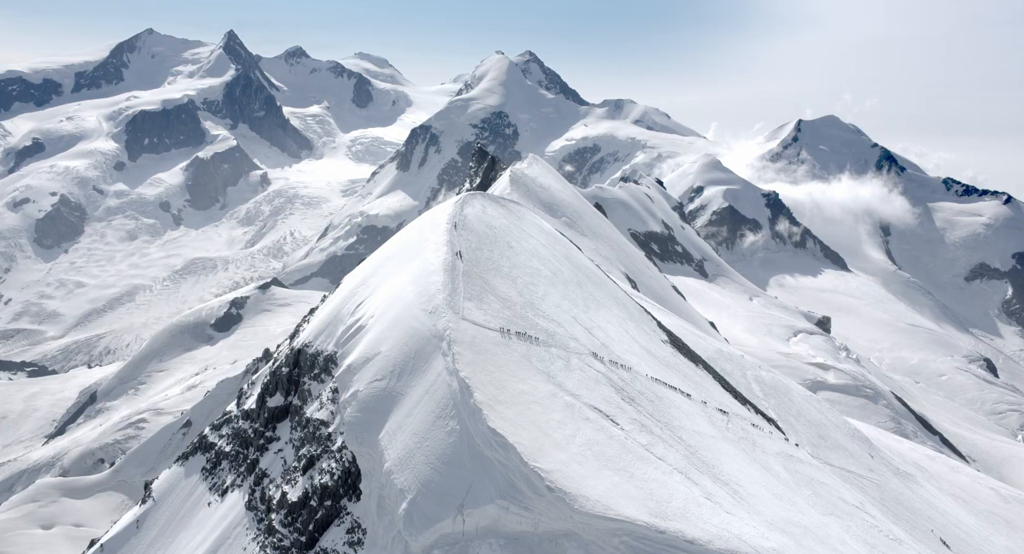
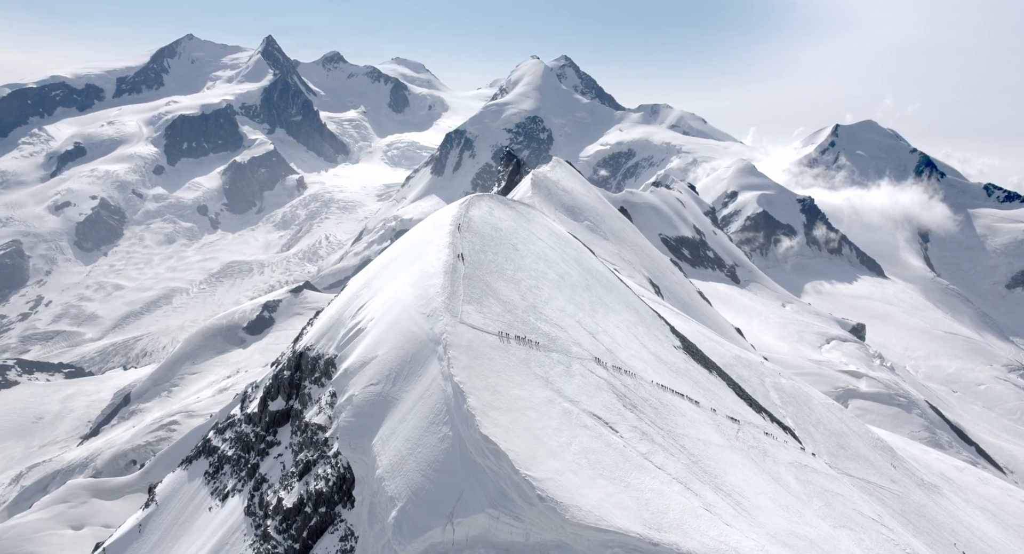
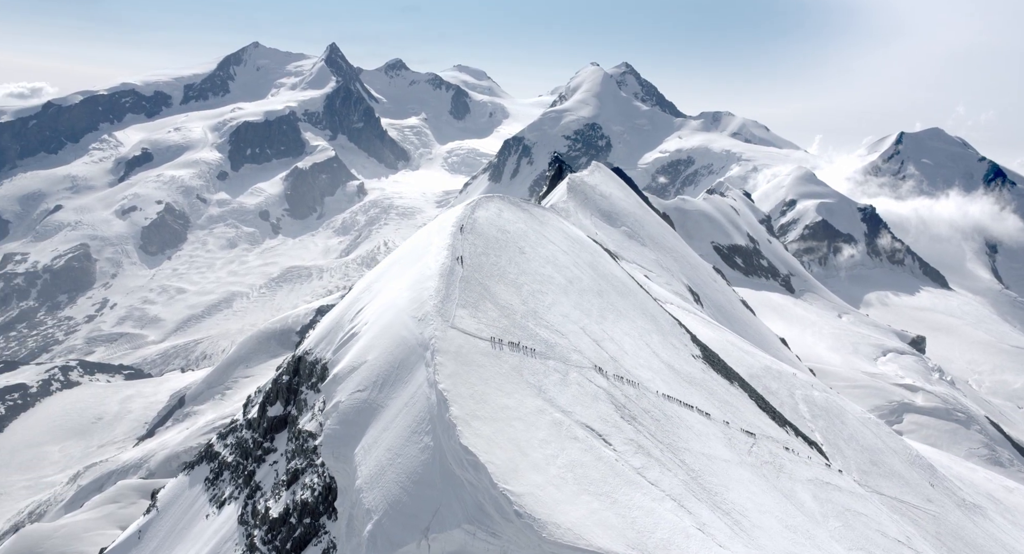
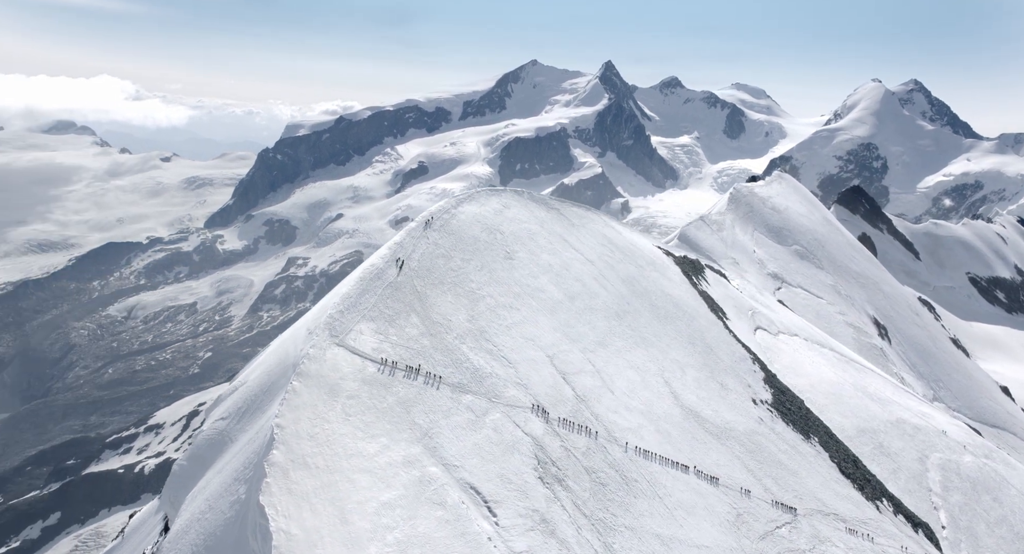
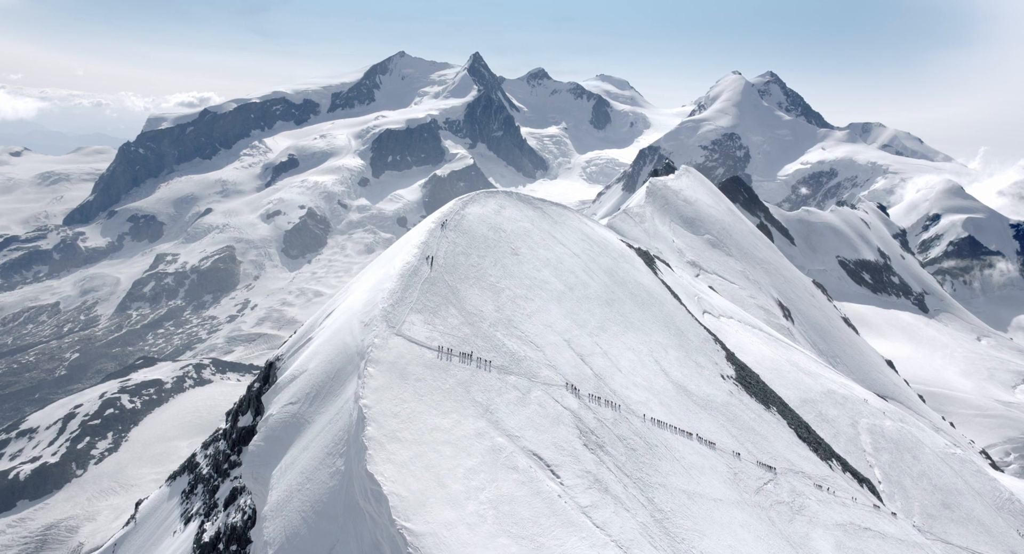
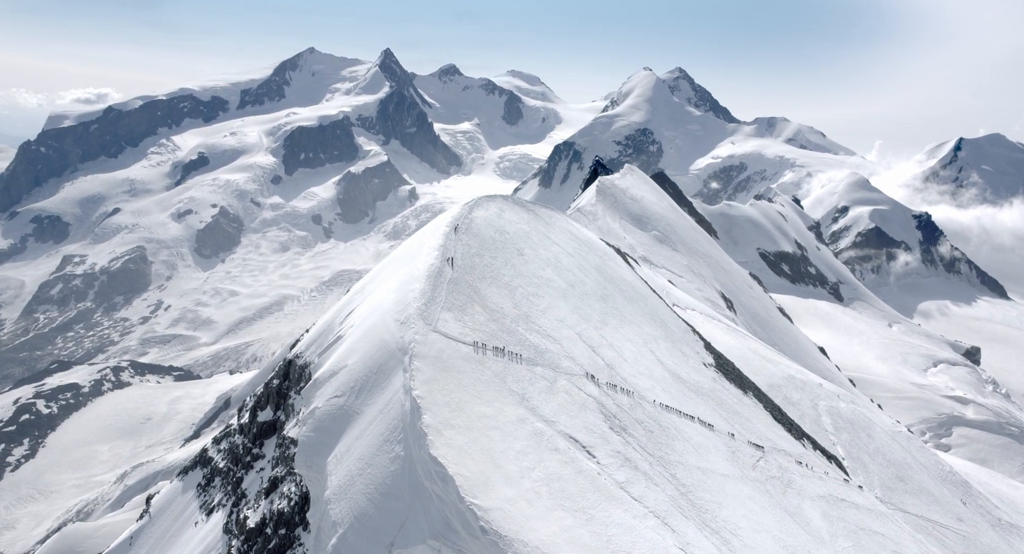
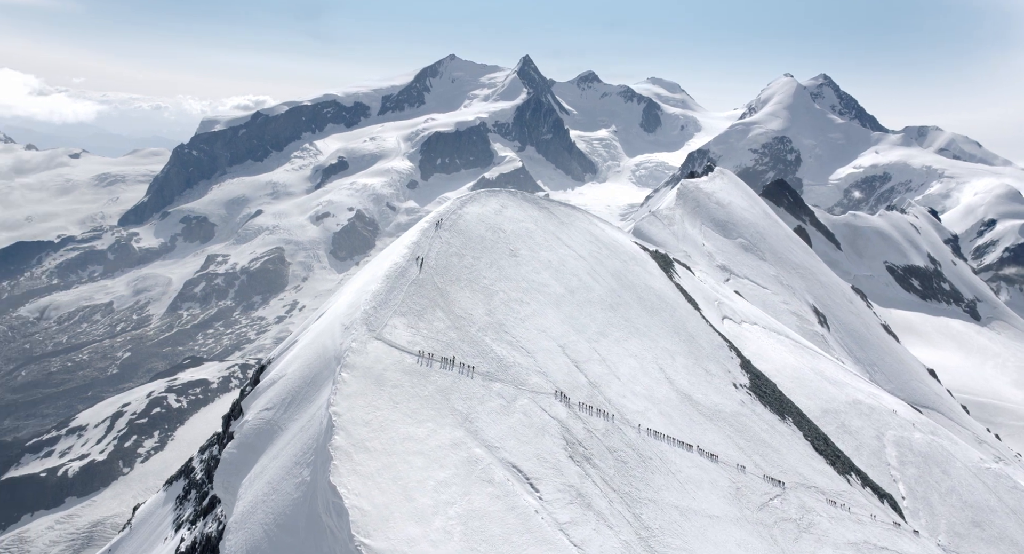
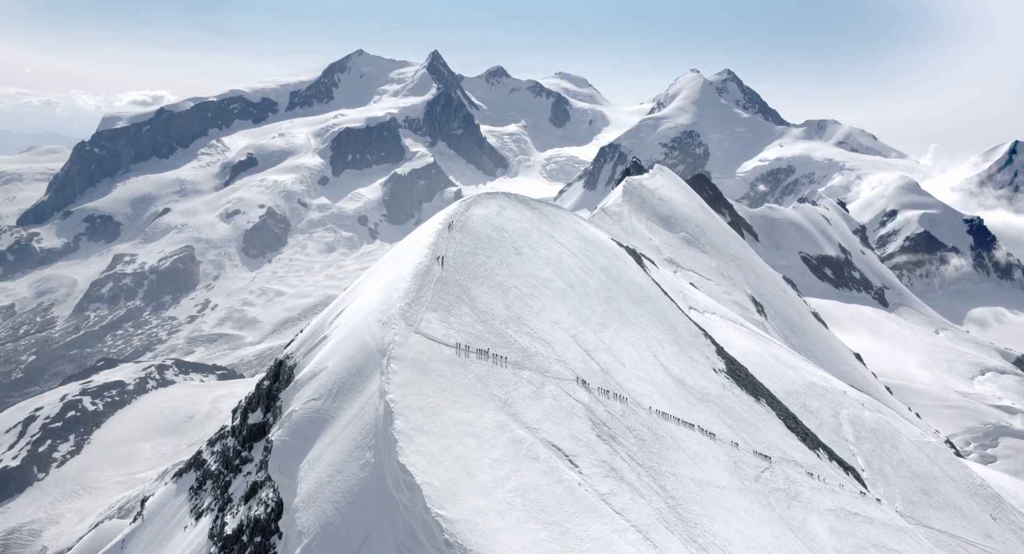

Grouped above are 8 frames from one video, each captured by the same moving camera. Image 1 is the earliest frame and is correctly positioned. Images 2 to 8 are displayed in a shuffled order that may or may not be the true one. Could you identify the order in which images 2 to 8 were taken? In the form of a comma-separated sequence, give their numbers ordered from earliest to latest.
2, 3, 6, 8, 5, 7, 4
